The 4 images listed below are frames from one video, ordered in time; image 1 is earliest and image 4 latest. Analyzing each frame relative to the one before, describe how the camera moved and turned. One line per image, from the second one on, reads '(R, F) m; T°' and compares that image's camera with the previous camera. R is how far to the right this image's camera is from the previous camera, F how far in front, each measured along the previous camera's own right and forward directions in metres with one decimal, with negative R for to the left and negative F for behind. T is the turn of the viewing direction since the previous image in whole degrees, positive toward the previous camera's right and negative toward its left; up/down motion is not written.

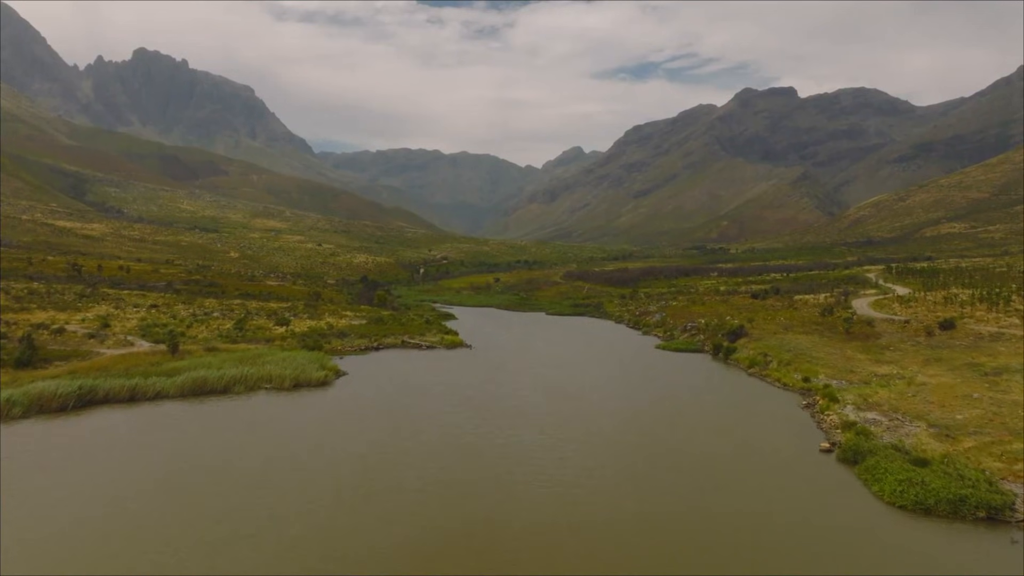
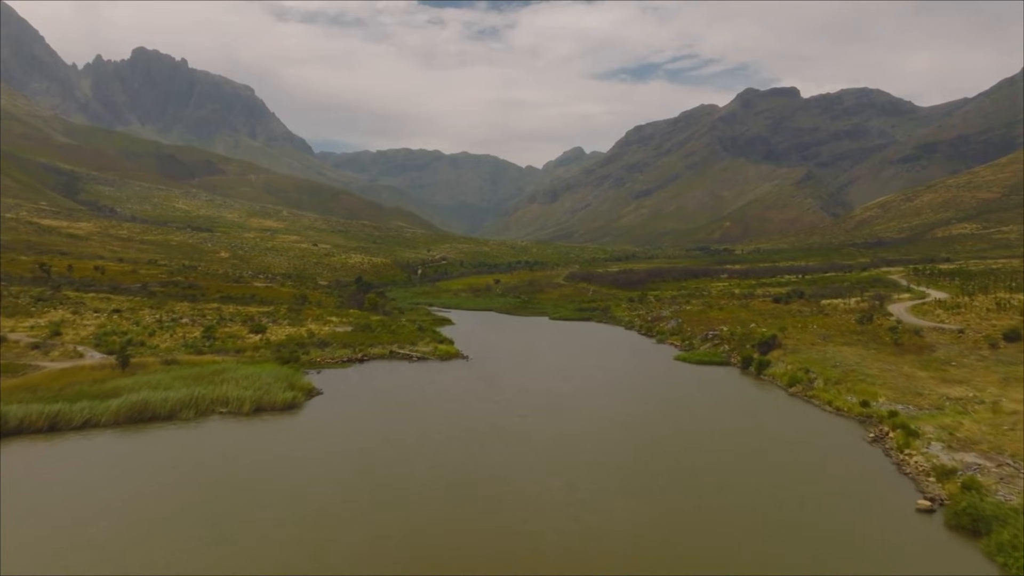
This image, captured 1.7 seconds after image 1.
(-0.1, +6.4) m; 0°
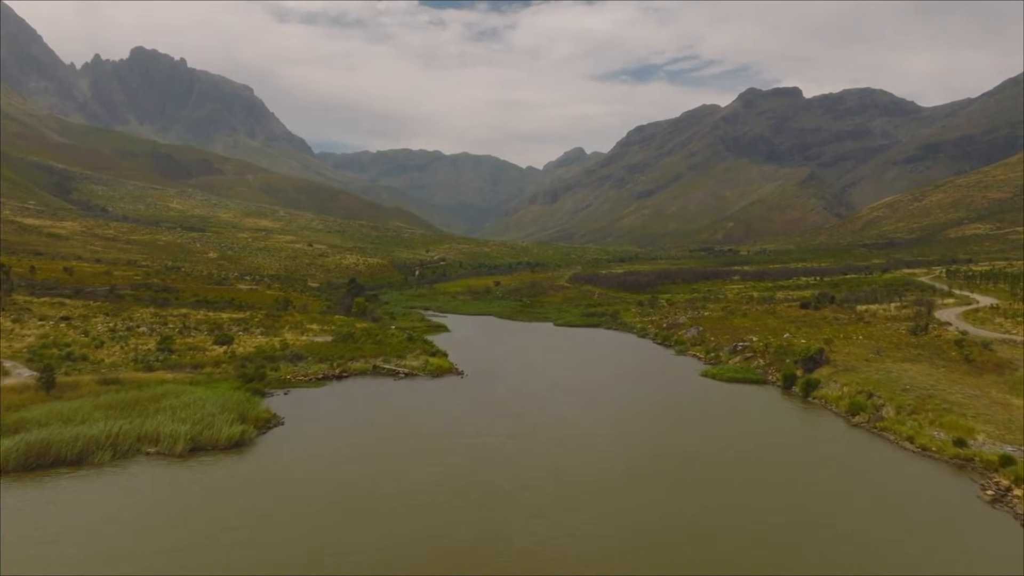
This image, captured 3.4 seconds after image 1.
(-0.1, +7.0) m; 0°
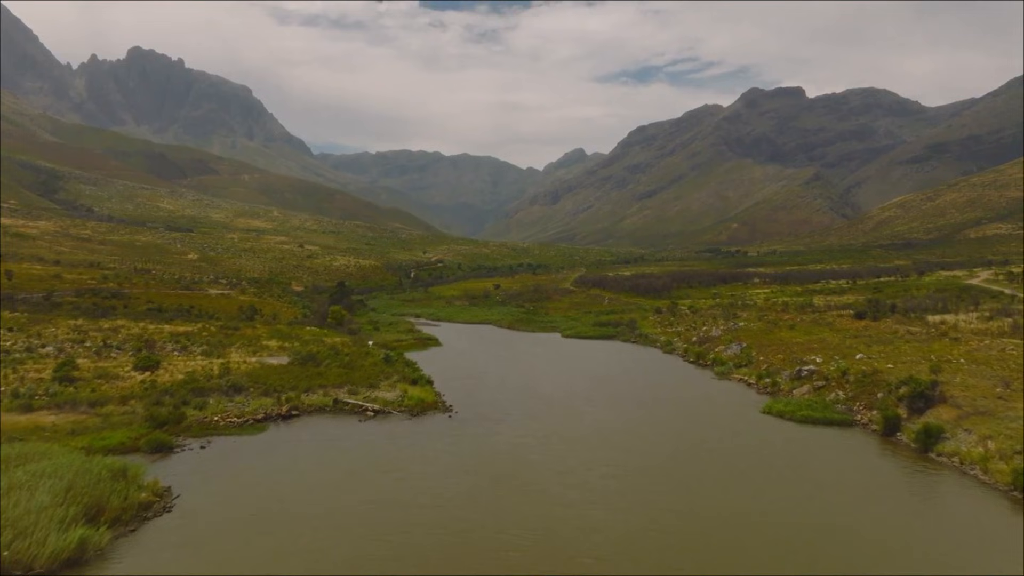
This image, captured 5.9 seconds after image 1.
(-0.2, +10.8) m; 0°
